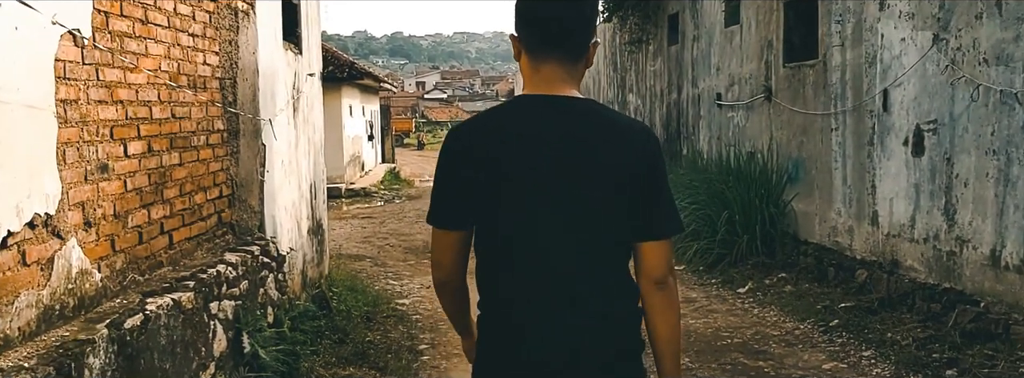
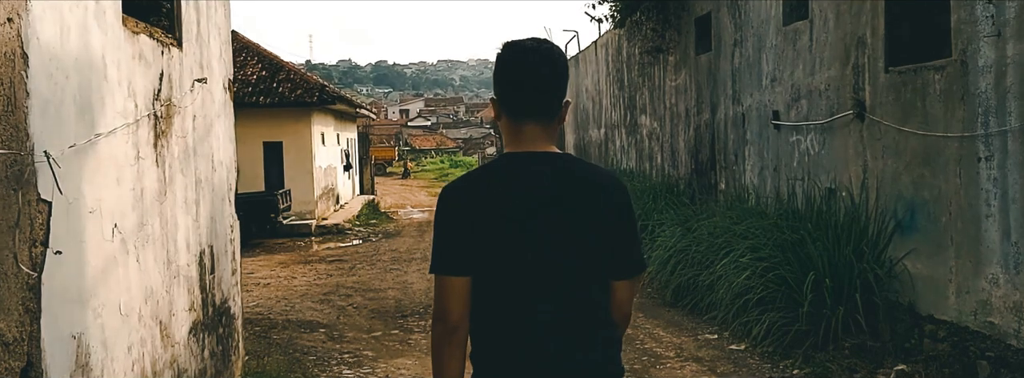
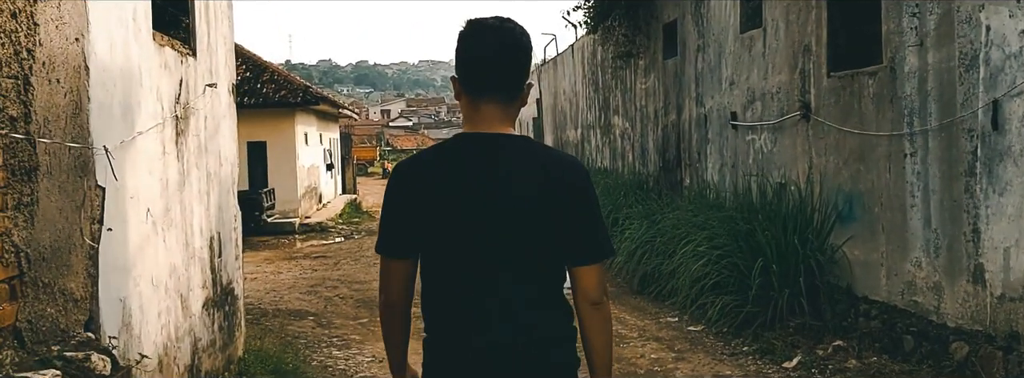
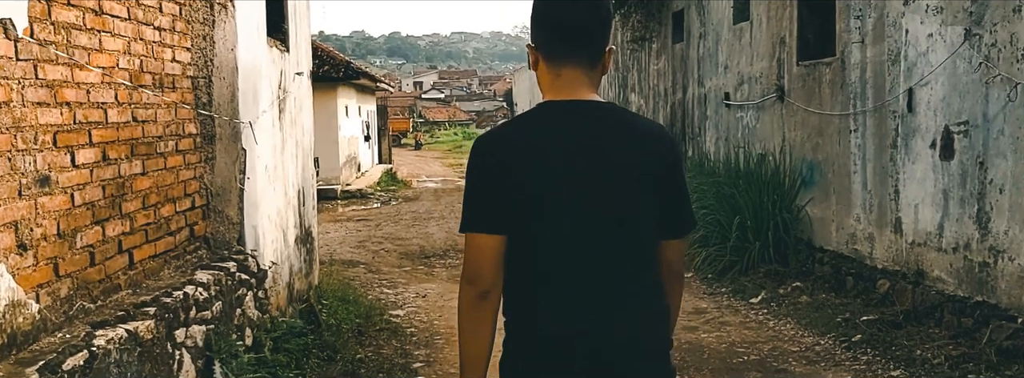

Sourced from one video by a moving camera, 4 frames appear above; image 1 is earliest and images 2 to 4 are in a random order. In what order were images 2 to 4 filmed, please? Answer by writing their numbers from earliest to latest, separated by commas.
4, 3, 2
